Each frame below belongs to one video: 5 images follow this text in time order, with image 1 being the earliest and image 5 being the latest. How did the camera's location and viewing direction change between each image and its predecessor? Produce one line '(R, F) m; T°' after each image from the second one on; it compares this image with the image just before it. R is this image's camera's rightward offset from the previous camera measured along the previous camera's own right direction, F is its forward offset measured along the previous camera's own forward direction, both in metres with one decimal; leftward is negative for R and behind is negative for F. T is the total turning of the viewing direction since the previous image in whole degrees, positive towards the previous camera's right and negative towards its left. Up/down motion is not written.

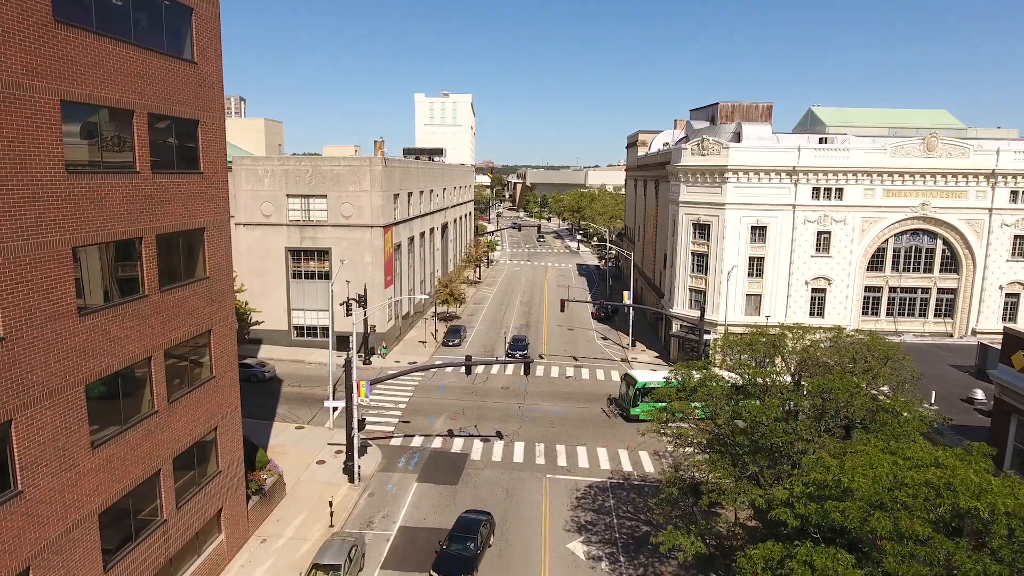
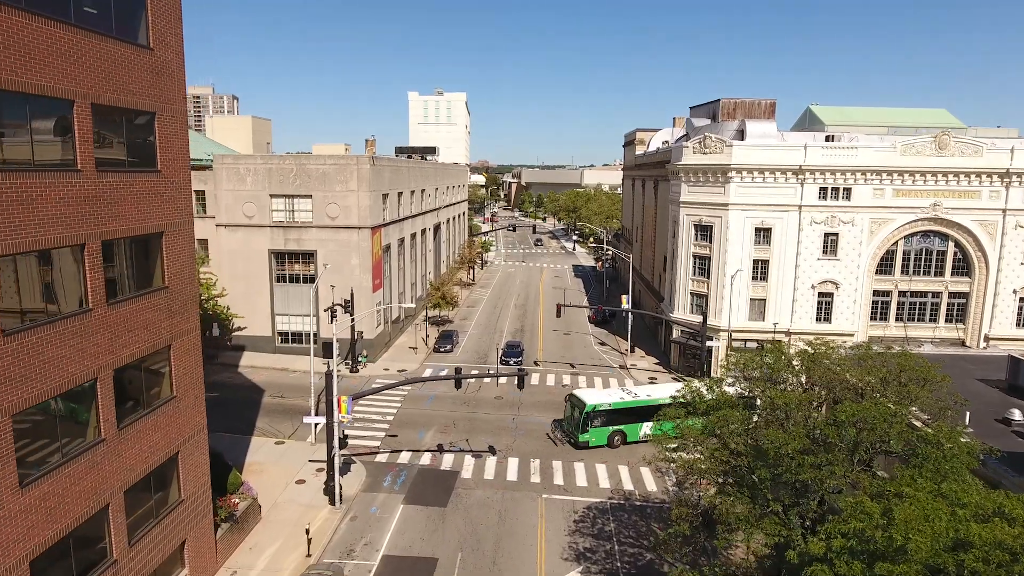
(+0.1, +2.2) m; 0°
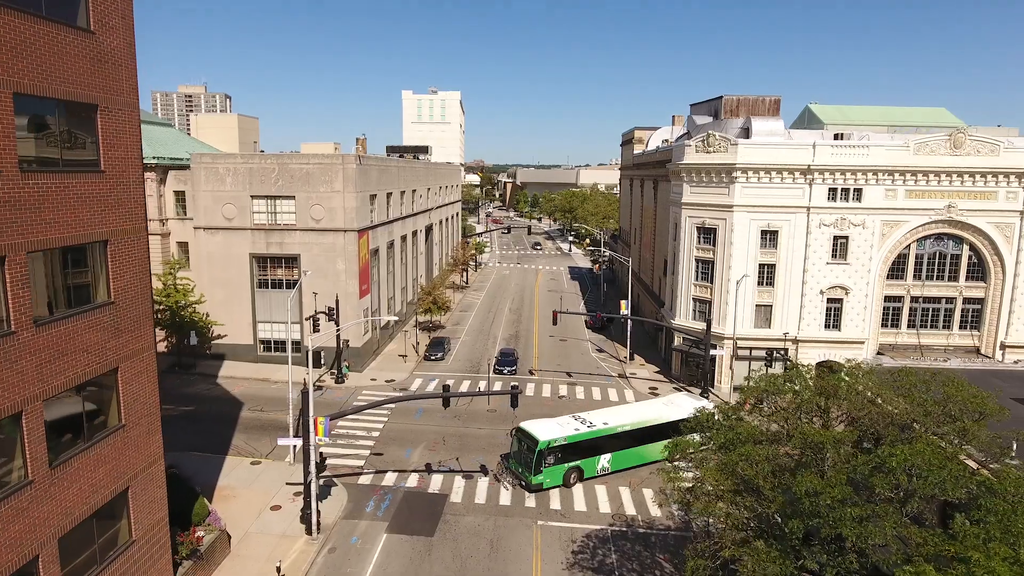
(+0.1, +2.3) m; 0°
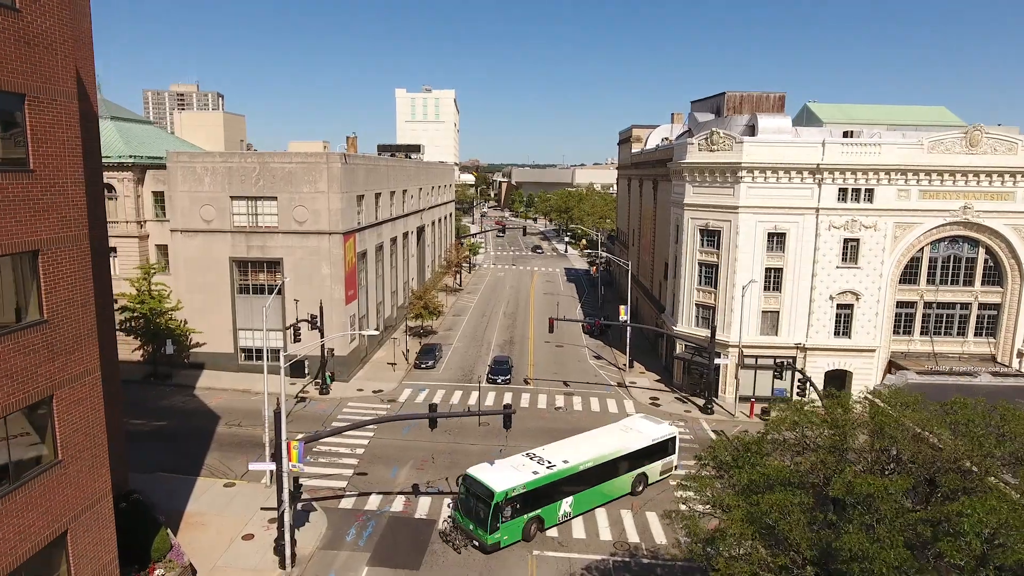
(+0.1, +2.3) m; 0°
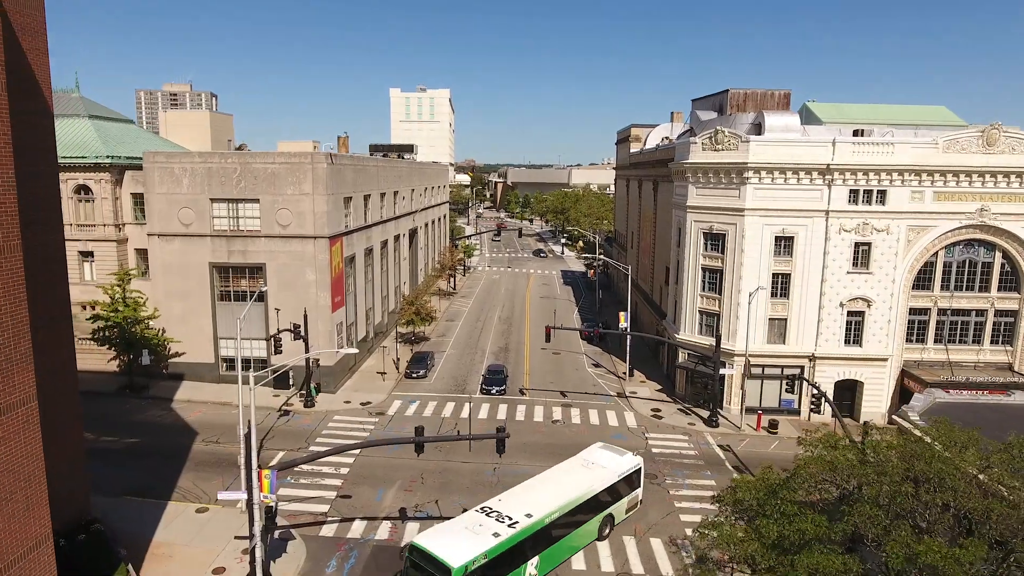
(+0.1, +2.1) m; 0°
